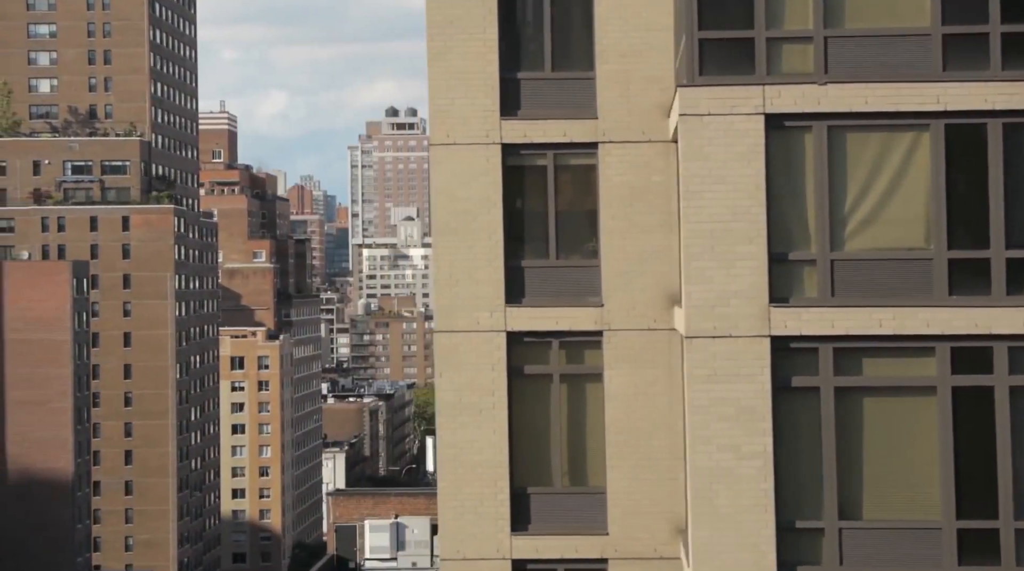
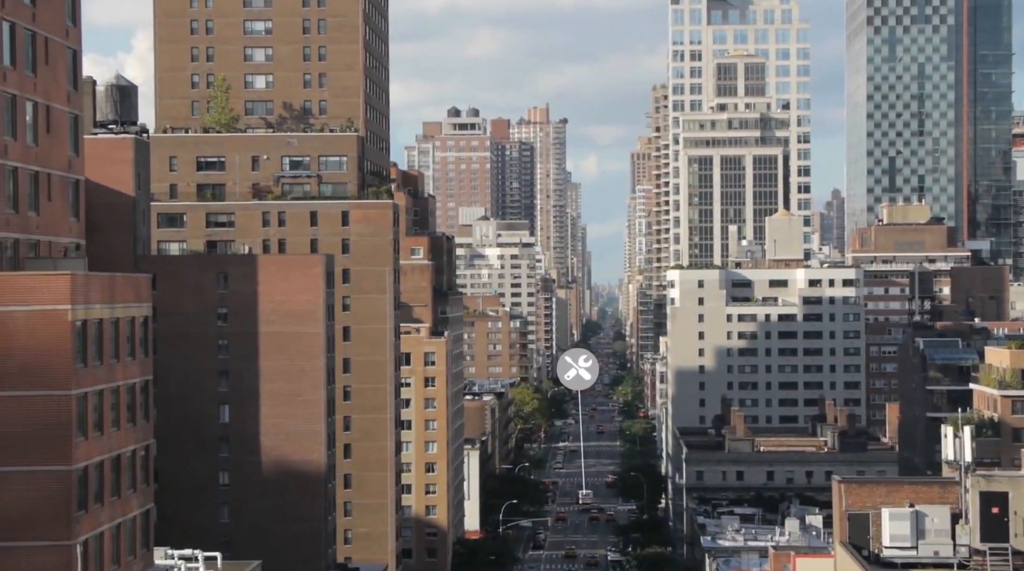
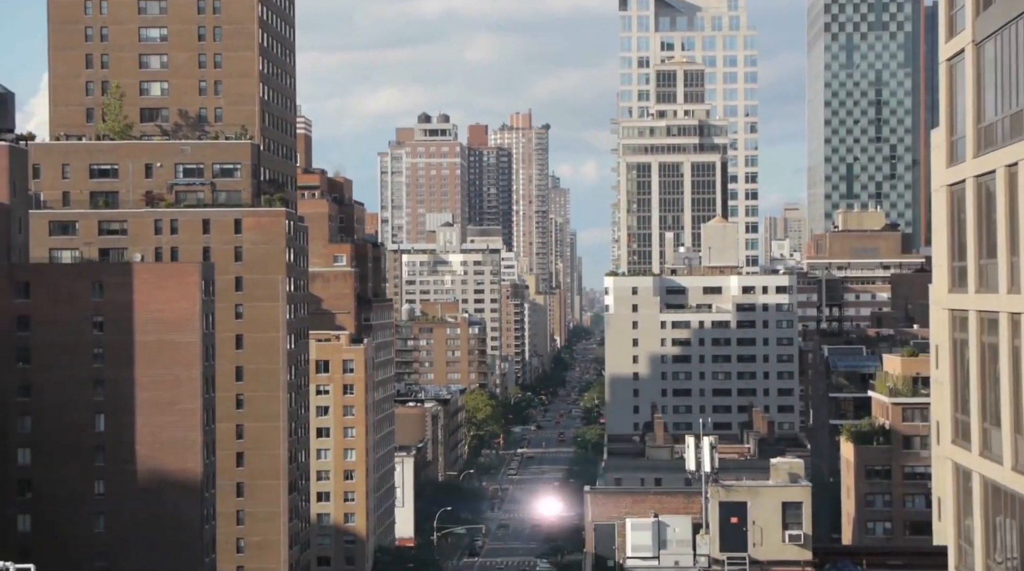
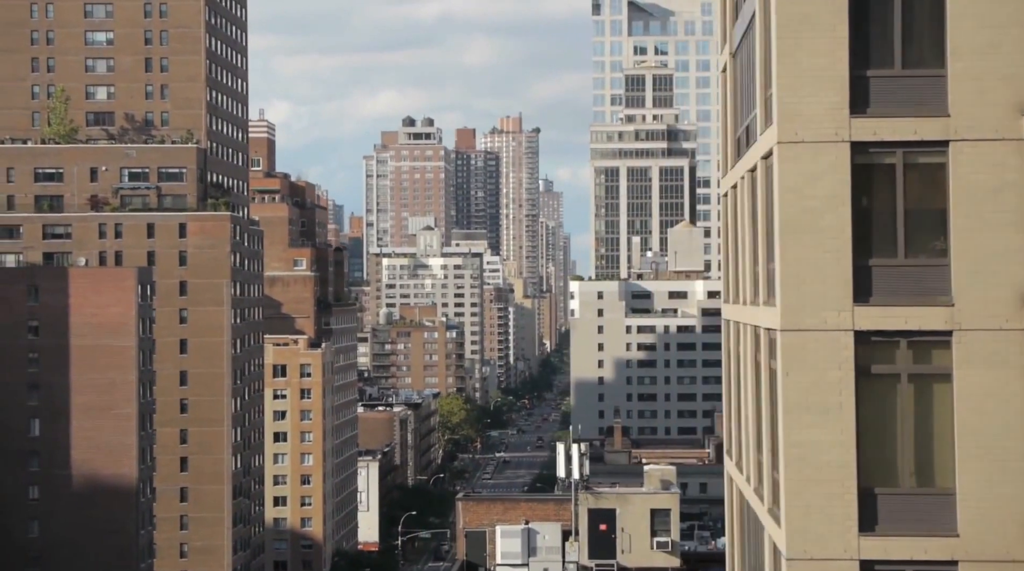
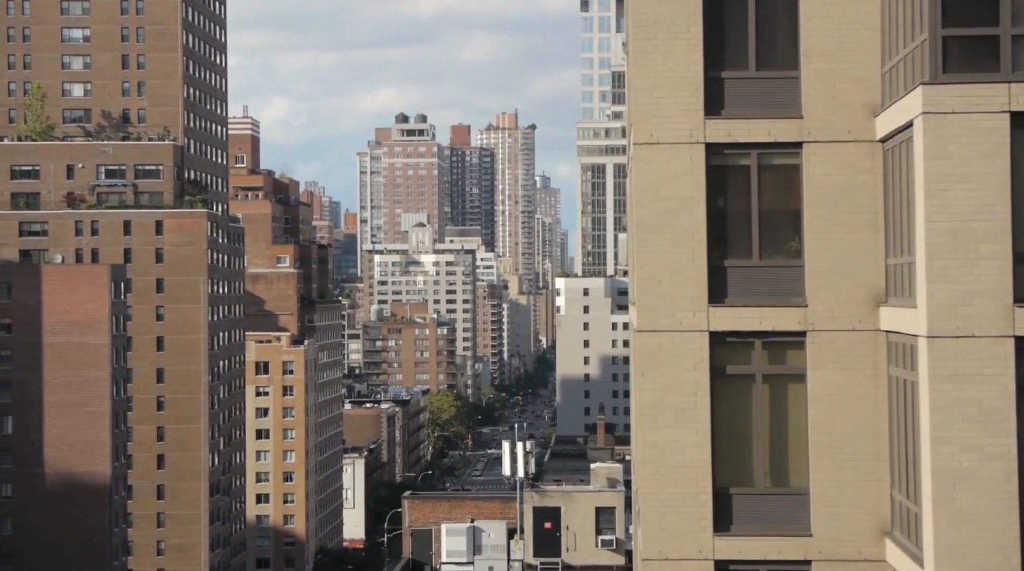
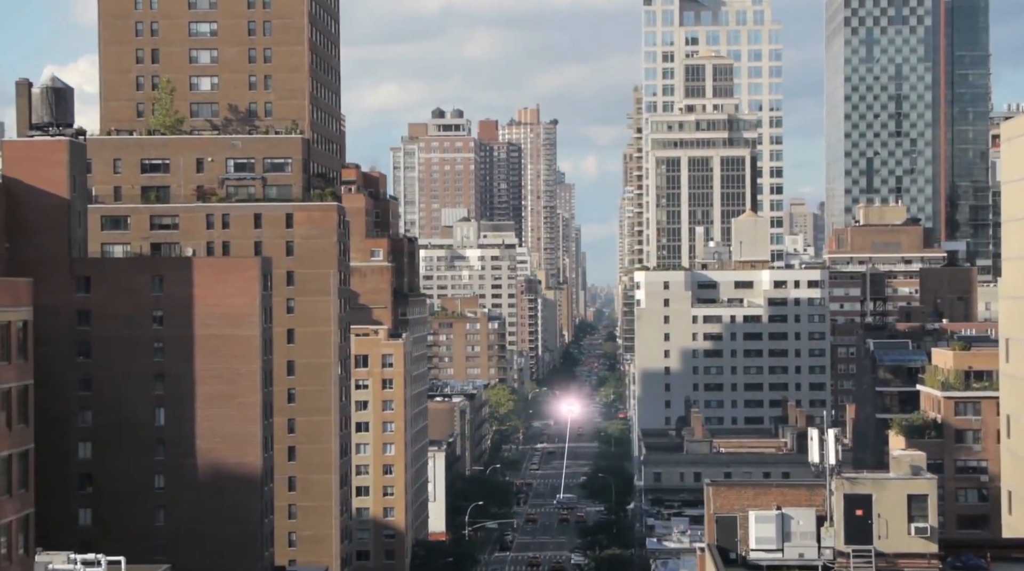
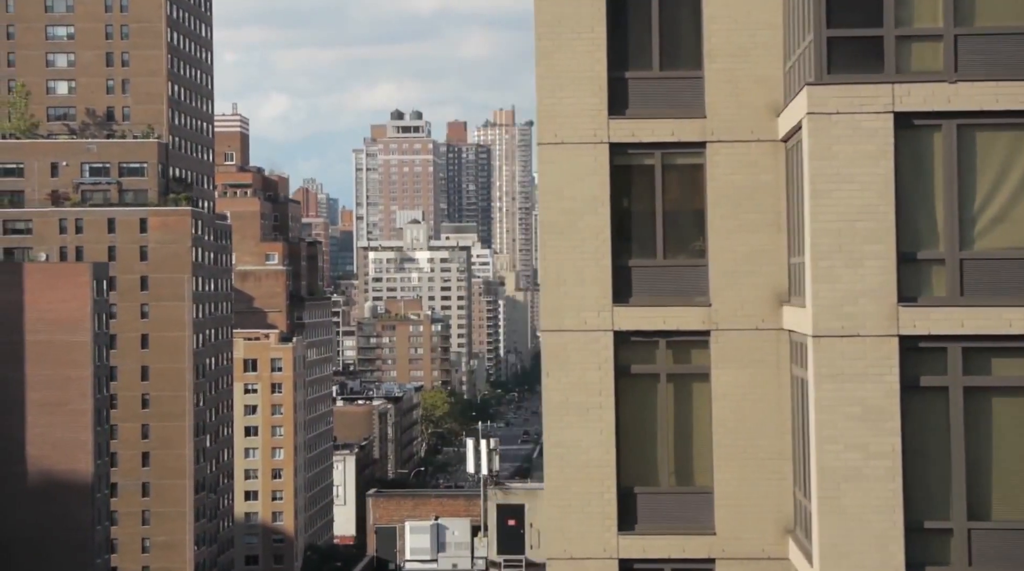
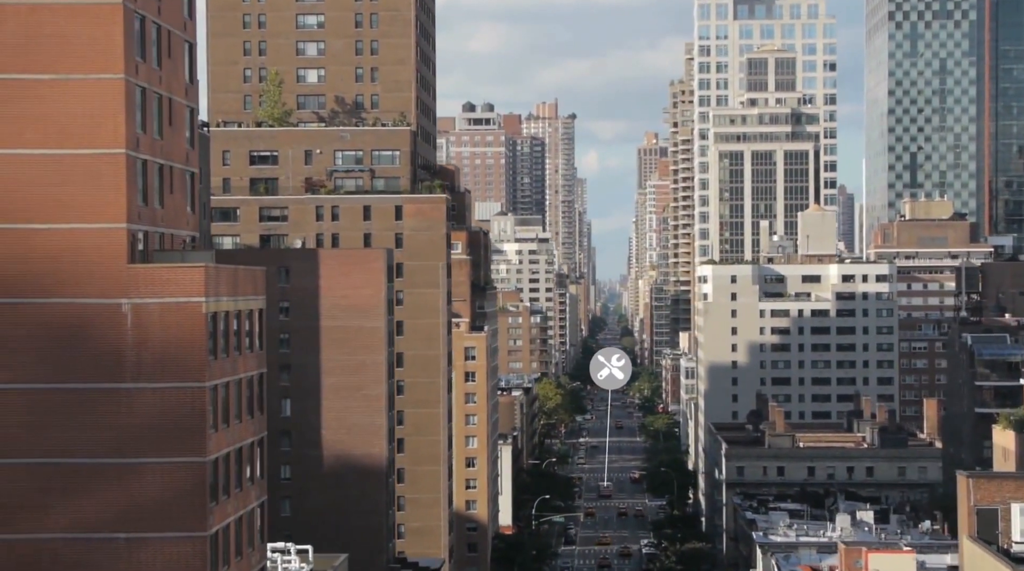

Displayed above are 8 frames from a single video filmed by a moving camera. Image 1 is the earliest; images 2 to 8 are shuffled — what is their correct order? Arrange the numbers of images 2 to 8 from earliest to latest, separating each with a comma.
7, 5, 4, 3, 6, 2, 8
